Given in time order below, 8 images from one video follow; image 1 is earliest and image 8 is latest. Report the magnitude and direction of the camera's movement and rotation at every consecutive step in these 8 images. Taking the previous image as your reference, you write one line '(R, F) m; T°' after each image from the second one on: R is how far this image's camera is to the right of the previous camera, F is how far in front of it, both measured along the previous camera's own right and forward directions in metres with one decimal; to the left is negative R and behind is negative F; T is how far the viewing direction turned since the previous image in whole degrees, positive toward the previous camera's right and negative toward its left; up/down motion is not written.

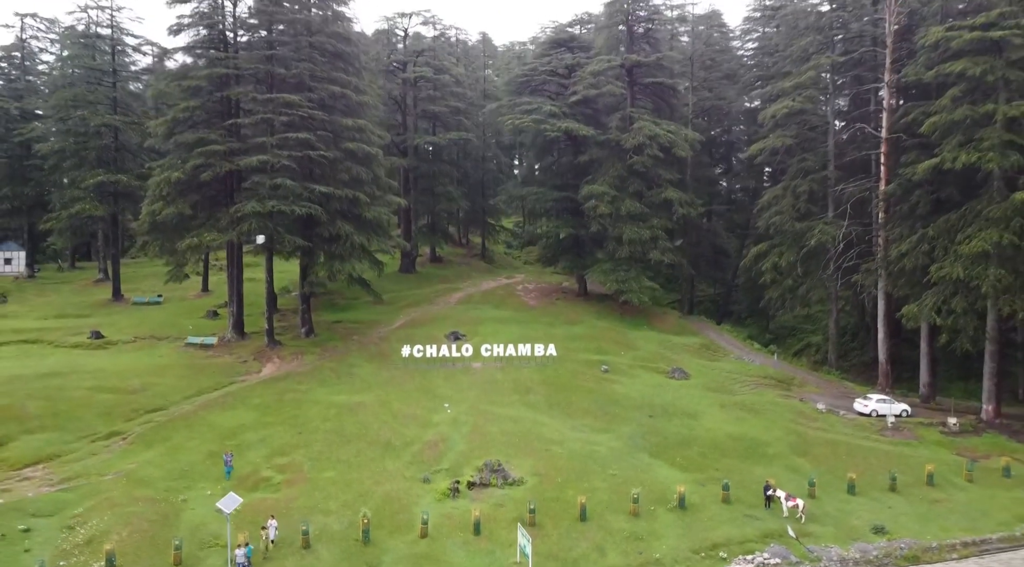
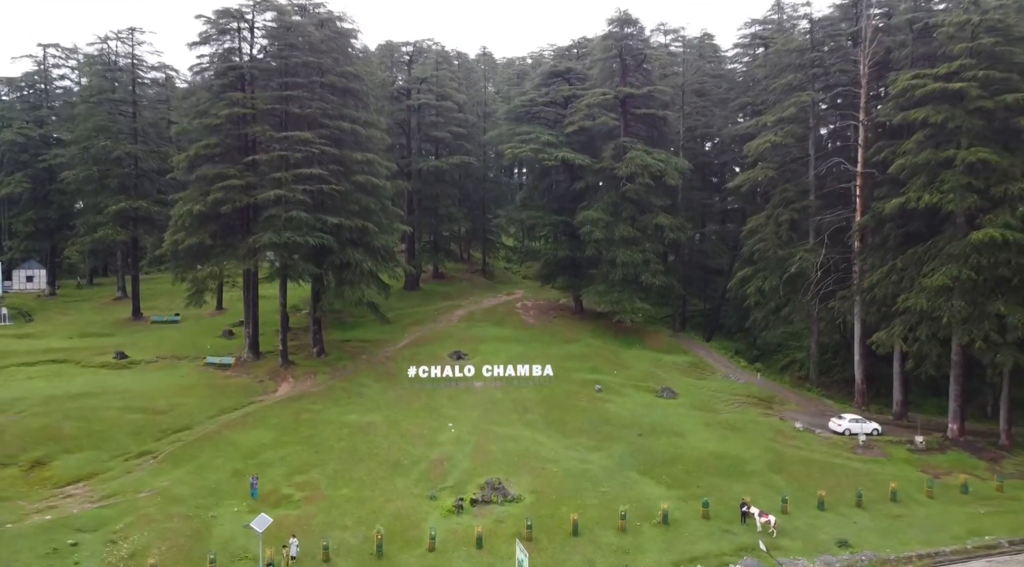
(0.0, -2.2) m; 0°
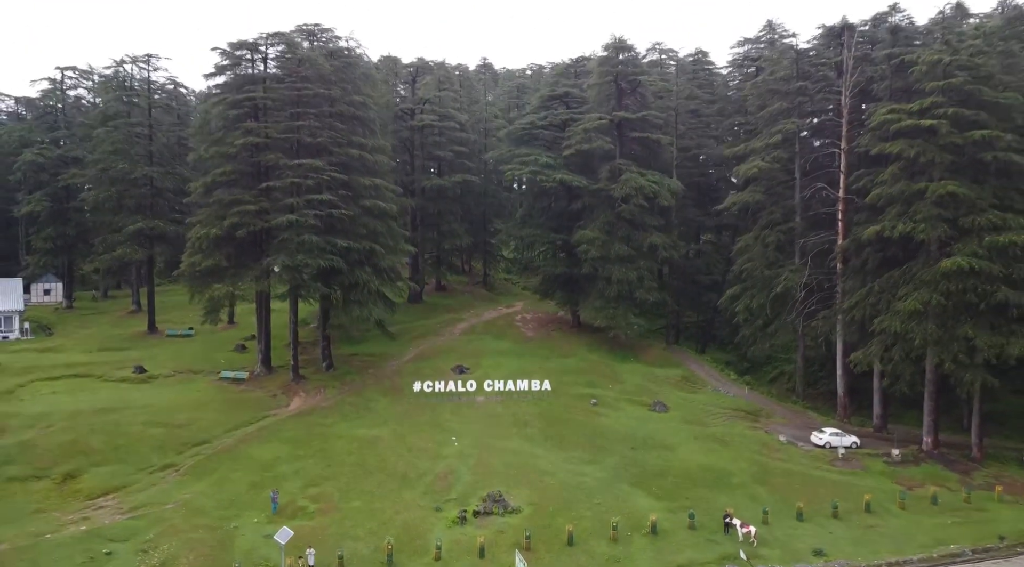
(0.0, -1.9) m; 0°
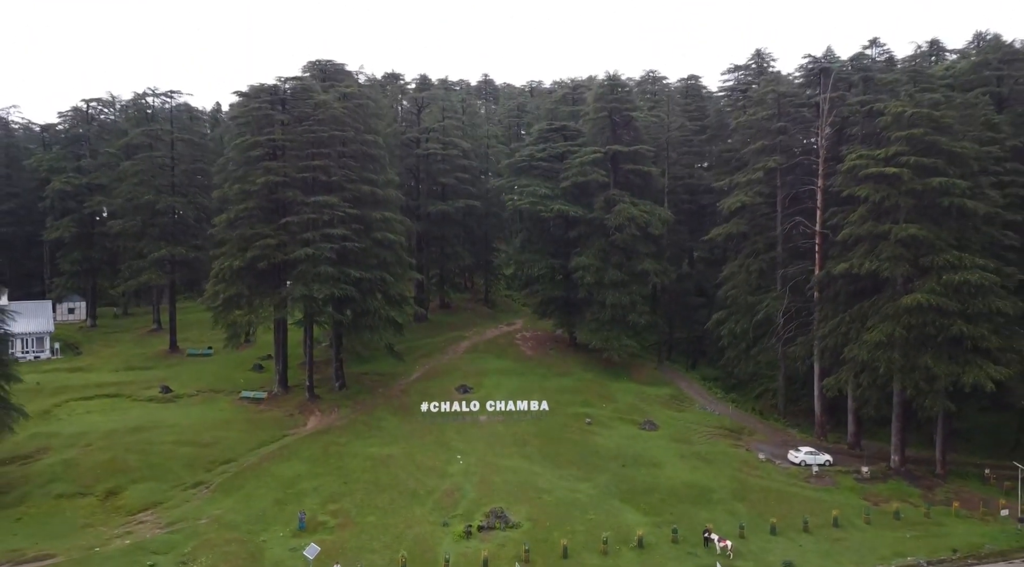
(0.0, -2.8) m; 0°
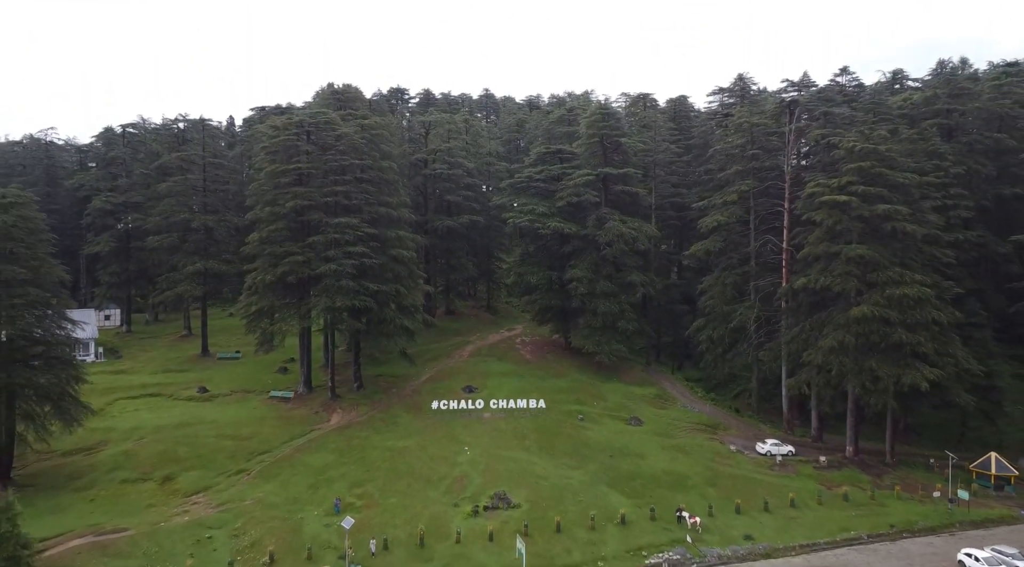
(-0.1, -4.9) m; 0°
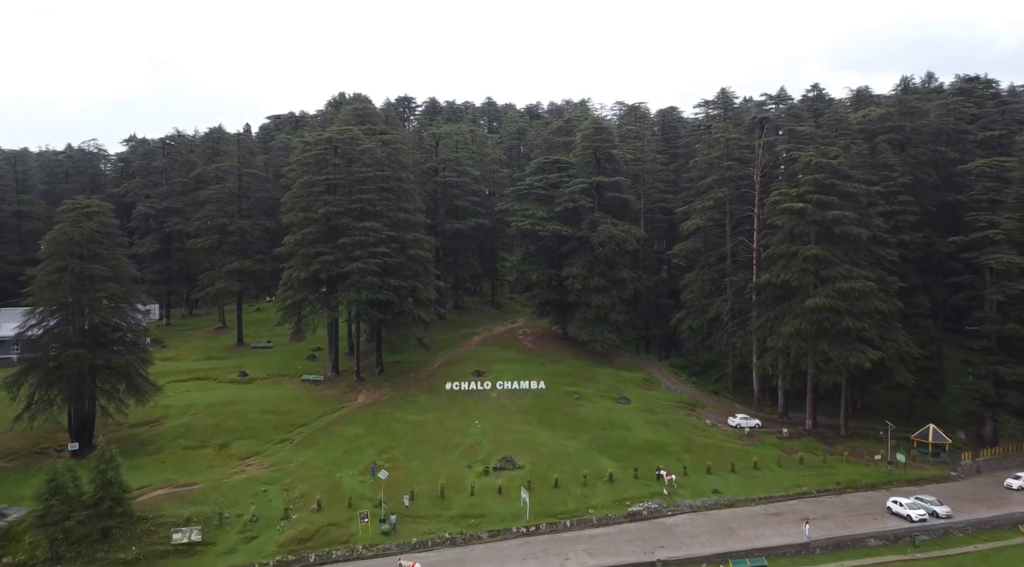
(-0.3, -6.2) m; 0°
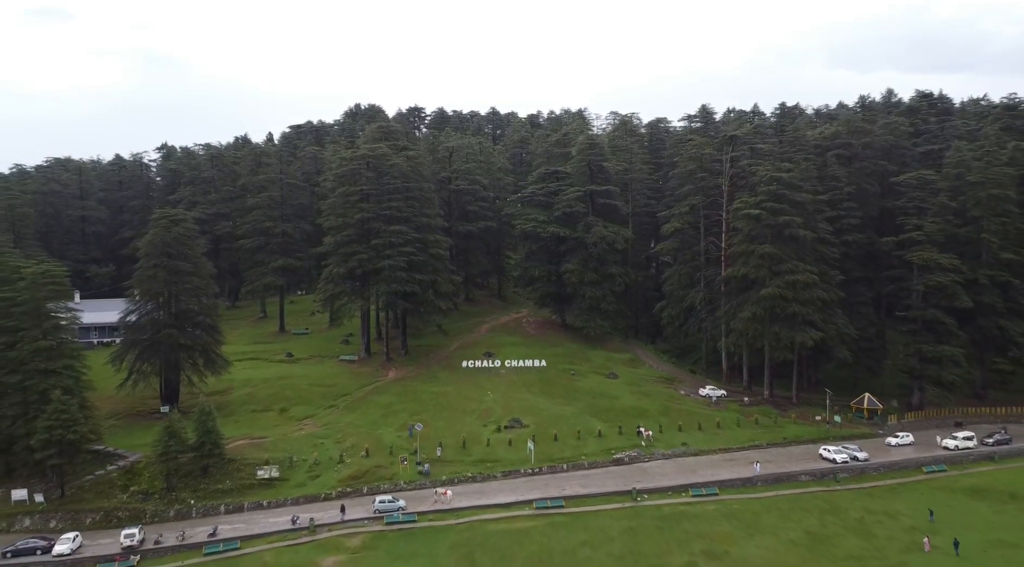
(-0.5, -9.2) m; 0°
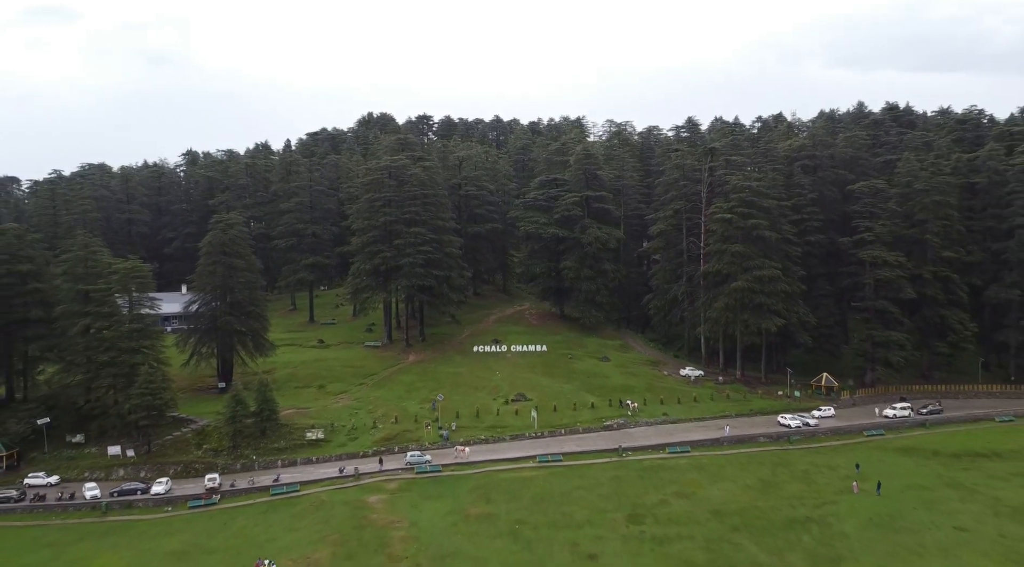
(-0.4, -8.4) m; 0°
